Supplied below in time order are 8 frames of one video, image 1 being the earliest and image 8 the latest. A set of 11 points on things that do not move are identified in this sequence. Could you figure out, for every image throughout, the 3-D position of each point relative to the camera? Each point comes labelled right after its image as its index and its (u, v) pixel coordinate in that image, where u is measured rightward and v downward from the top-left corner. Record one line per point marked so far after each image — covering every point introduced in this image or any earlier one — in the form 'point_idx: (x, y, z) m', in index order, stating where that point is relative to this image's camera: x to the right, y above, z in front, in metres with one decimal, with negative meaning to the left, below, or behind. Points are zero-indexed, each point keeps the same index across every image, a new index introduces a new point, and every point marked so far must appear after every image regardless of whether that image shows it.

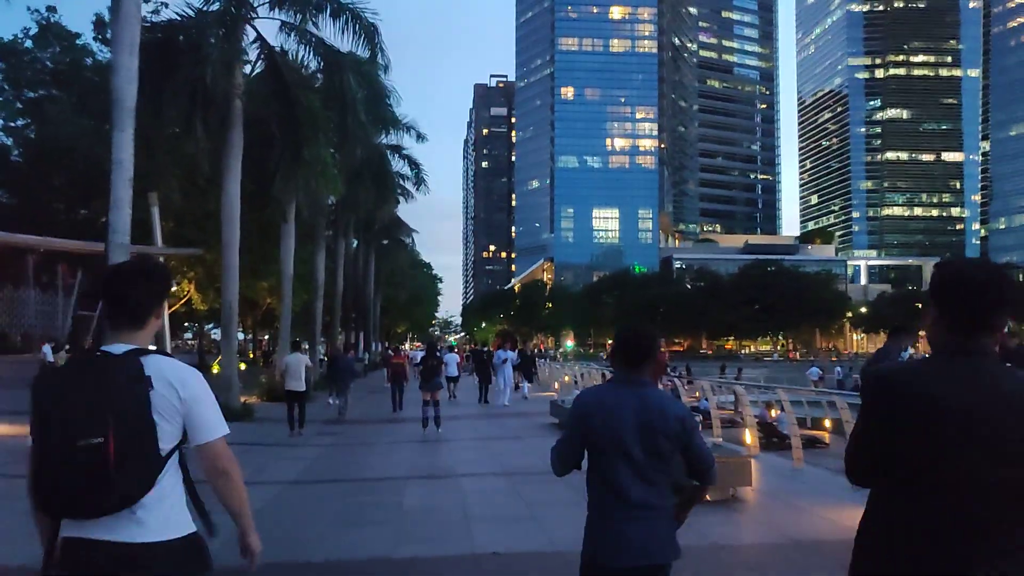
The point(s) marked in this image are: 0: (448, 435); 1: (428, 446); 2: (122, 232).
0: (-1.0, -2.4, +16.3) m
1: (-1.3, -2.4, +14.6) m
2: (-5.1, +0.7, +13.0) m
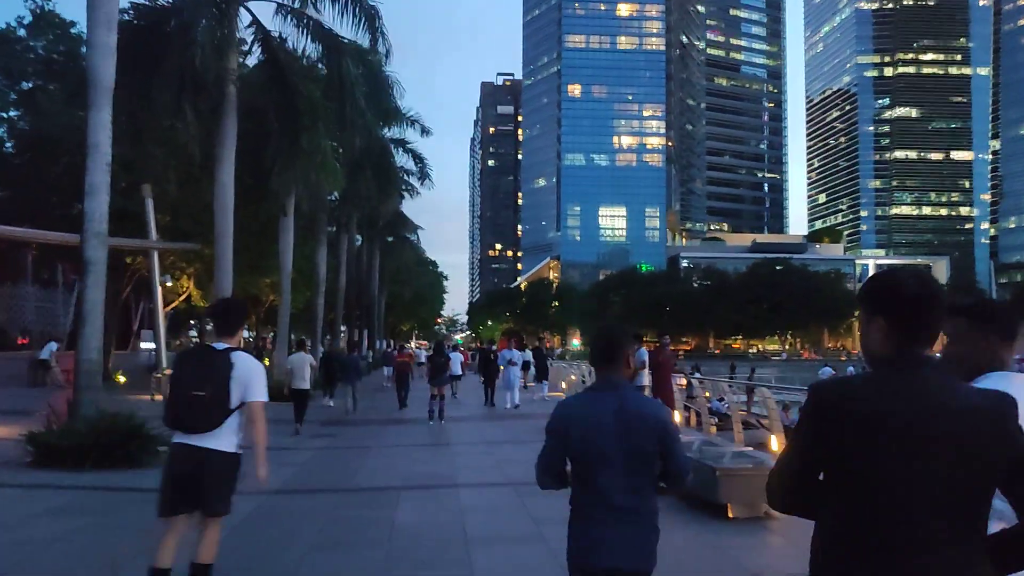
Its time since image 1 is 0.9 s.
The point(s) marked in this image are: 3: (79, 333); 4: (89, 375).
0: (-0.9, -2.4, +15.4) m
1: (-1.2, -2.3, +13.7) m
2: (-5.1, +0.8, +12.1) m
3: (-5.3, -0.6, +12.2) m
4: (-5.2, -1.1, +12.1) m
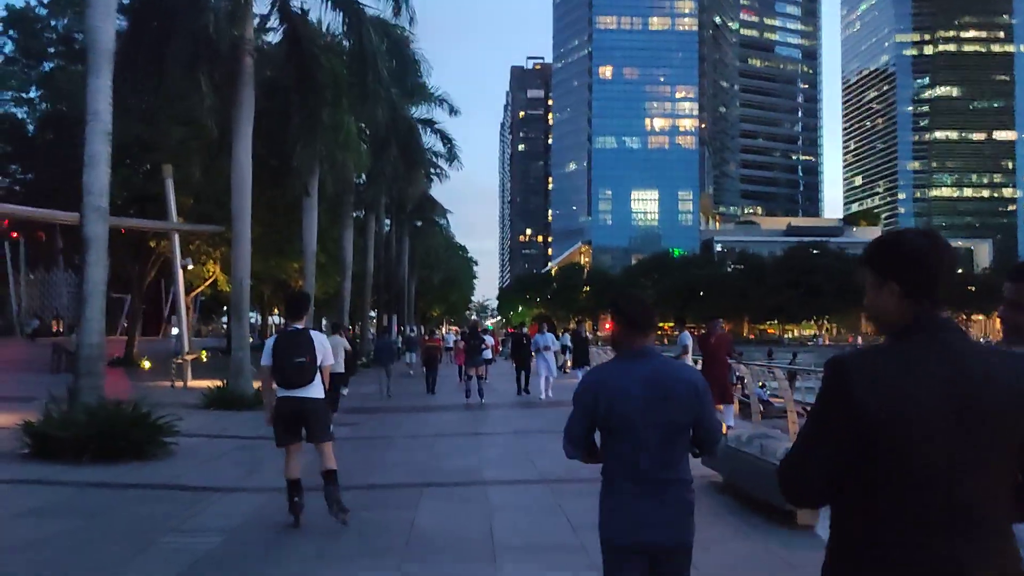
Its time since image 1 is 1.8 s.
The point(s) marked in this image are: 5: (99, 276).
0: (-0.4, -2.1, +14.5) m
1: (-0.8, -2.0, +12.8) m
2: (-4.7, +1.1, +11.2) m
3: (-5.0, -0.3, +11.3) m
4: (-4.8, -0.8, +11.2) m
5: (-4.7, +0.1, +11.2) m
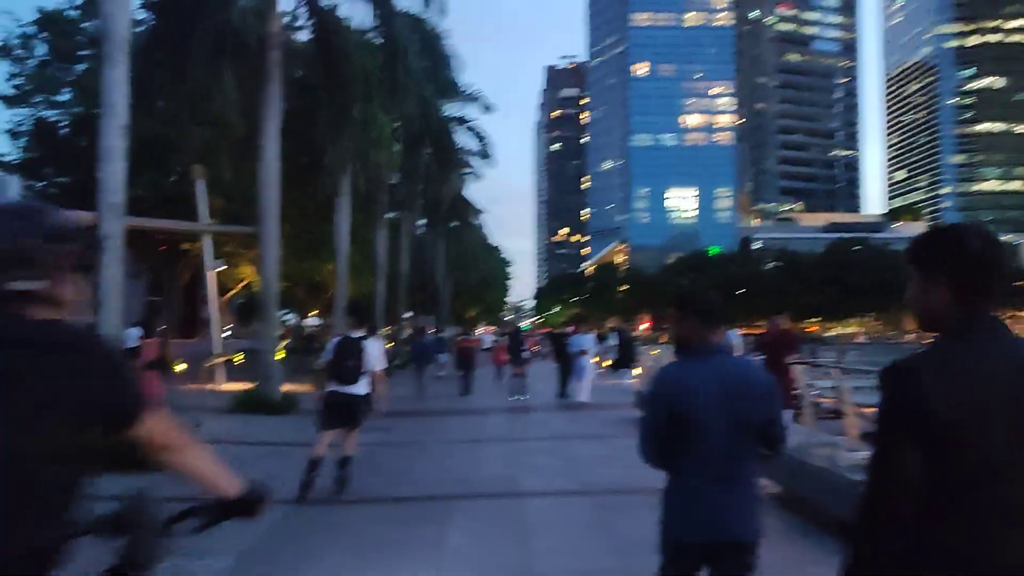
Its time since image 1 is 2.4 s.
0: (+0.1, -2.0, +13.8) m
1: (-0.3, -2.0, +12.1) m
2: (-4.3, +1.1, +10.7) m
3: (-4.6, -0.3, +10.8) m
4: (-4.4, -0.8, +10.7) m
5: (-4.3, +0.1, +10.7) m
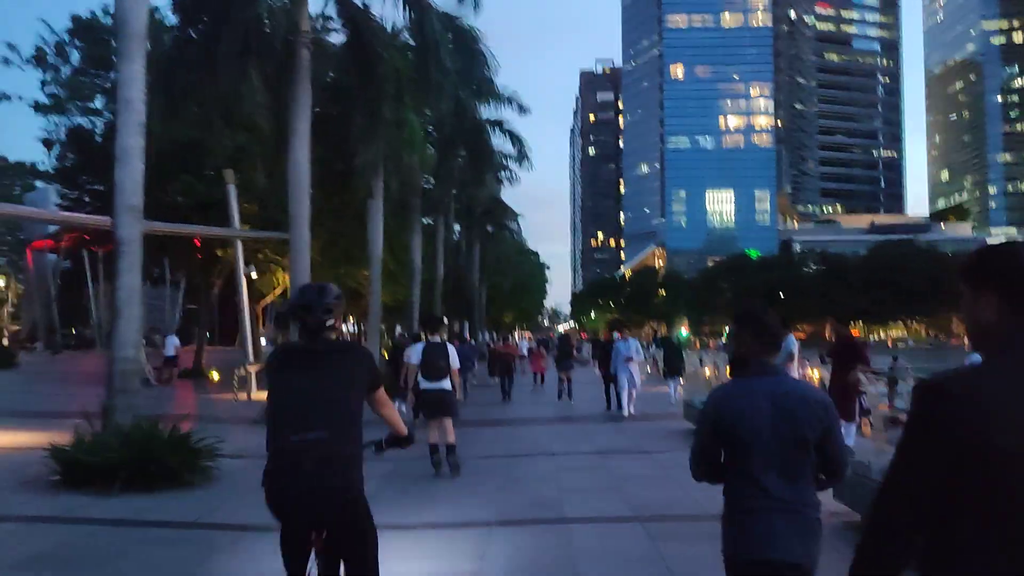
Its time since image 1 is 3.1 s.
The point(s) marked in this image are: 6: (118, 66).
0: (+0.7, -2.1, +13.0) m
1: (+0.2, -2.0, +11.4) m
2: (-3.9, +1.0, +10.2) m
3: (-4.1, -0.4, +10.3) m
4: (-4.0, -0.9, +10.1) m
5: (-3.9, +0.1, +10.1) m
6: (-4.1, +2.3, +10.2) m
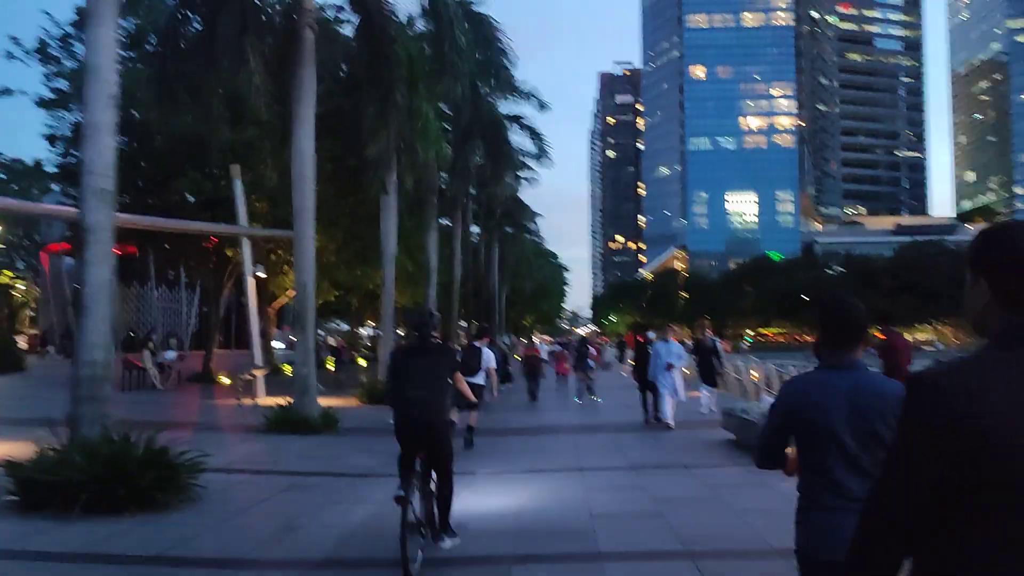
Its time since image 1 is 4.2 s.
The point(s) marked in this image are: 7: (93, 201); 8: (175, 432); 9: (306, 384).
0: (+0.9, -2.0, +11.8) m
1: (+0.4, -2.0, +10.1) m
2: (-3.7, +1.0, +9.0) m
3: (-3.9, -0.3, +9.1) m
4: (-3.8, -0.9, +9.0) m
5: (-3.7, +0.1, +8.9) m
6: (-3.9, +2.3, +9.1) m
7: (-3.8, +0.8, +8.9) m
8: (-4.9, -2.1, +14.2) m
9: (-3.4, -1.6, +16.6) m
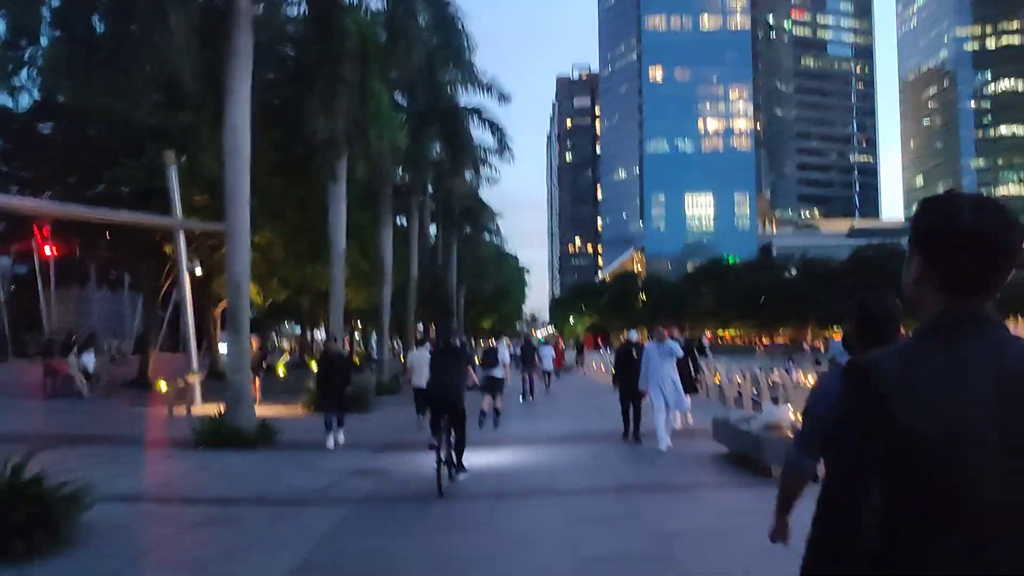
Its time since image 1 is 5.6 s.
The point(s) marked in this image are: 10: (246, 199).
0: (+0.5, -1.9, +10.1) m
1: (+0.1, -1.9, +8.4) m
2: (-3.9, +1.1, +7.1) m
3: (-4.2, -0.3, +7.2) m
4: (-4.0, -0.8, +7.1) m
5: (-3.9, +0.2, +7.1) m
6: (-4.1, +2.4, +7.2) m
7: (-4.0, +0.9, +7.1) m
8: (-5.4, -2.0, +12.3) m
9: (-4.0, -1.6, +14.7) m
10: (-4.0, +1.3, +15.0) m
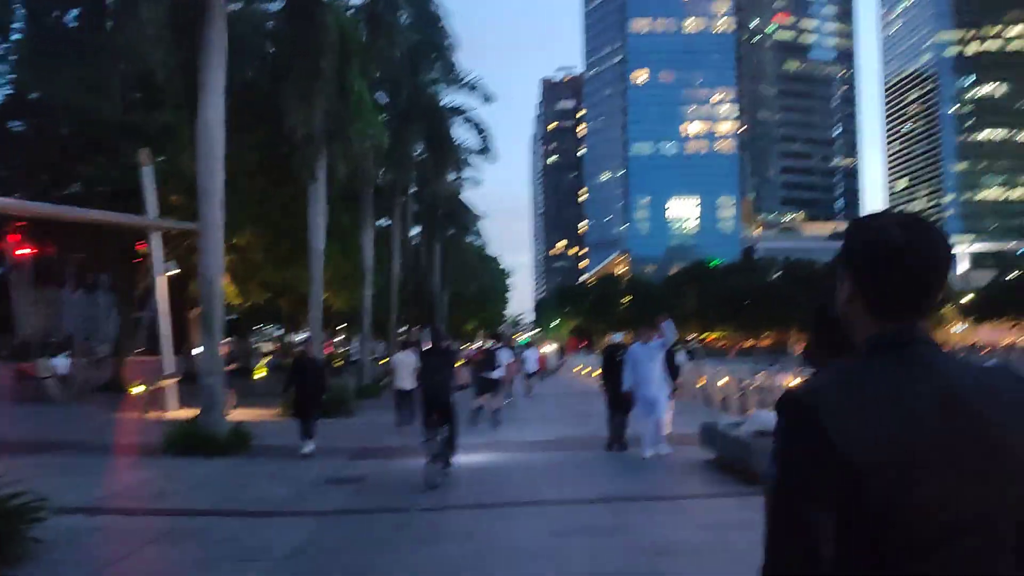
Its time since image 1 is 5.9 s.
0: (+0.4, -2.0, +9.7) m
1: (-0.1, -1.9, +8.1) m
2: (-4.1, +1.1, +6.7) m
3: (-4.3, -0.2, +6.8) m
4: (-4.1, -0.8, +6.6) m
5: (-4.0, +0.2, +6.6) m
6: (-4.3, +2.4, +6.8) m
7: (-4.1, +0.9, +6.6) m
8: (-5.6, -2.0, +11.8) m
9: (-4.3, -1.6, +14.3) m
10: (-4.2, +1.3, +14.6) m
